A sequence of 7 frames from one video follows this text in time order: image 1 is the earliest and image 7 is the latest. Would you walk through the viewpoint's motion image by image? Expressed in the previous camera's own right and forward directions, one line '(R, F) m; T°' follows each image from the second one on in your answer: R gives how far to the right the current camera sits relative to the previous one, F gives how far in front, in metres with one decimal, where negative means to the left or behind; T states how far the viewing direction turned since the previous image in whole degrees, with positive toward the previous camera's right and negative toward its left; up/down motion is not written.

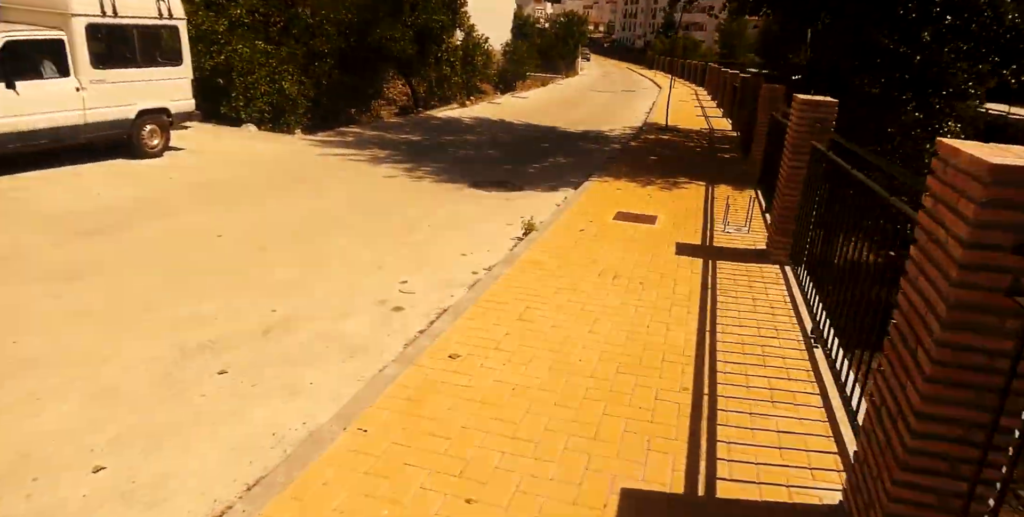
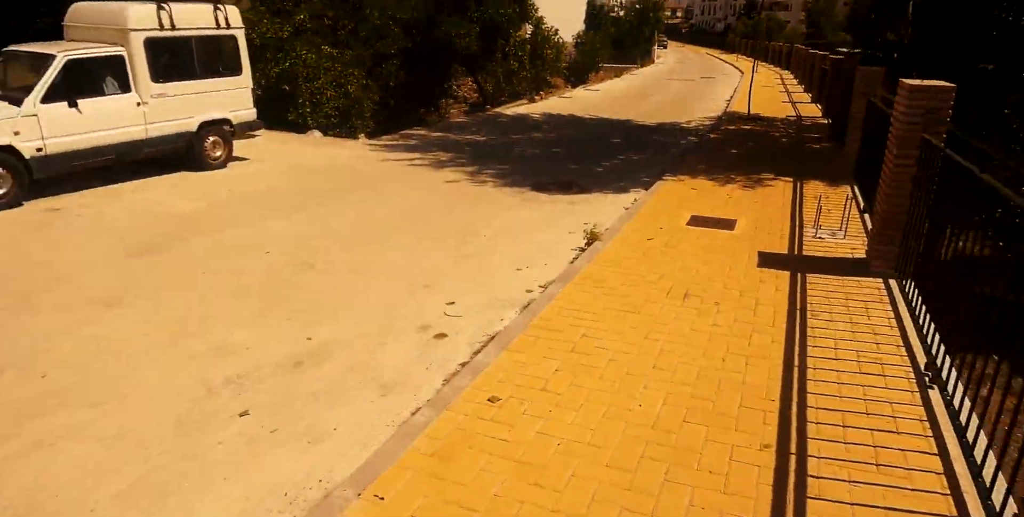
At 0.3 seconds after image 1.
(+0.2, +0.5) m; -7°
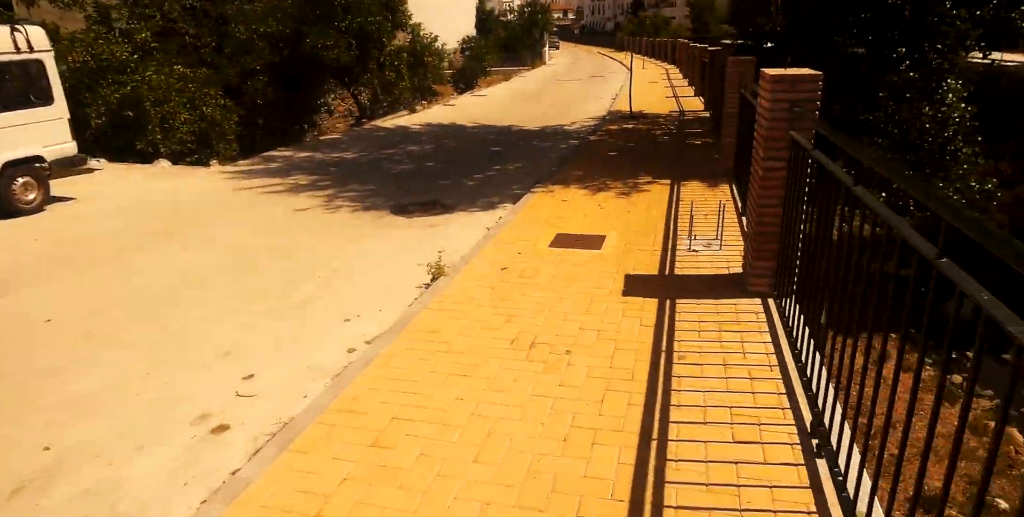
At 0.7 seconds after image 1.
(+0.7, +0.8) m; +7°
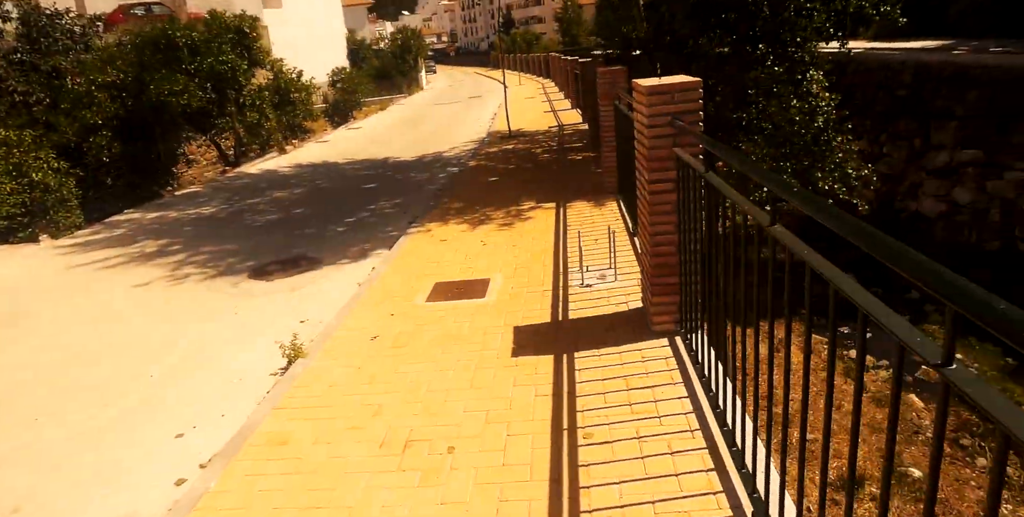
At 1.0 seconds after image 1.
(+0.3, +0.6) m; +8°
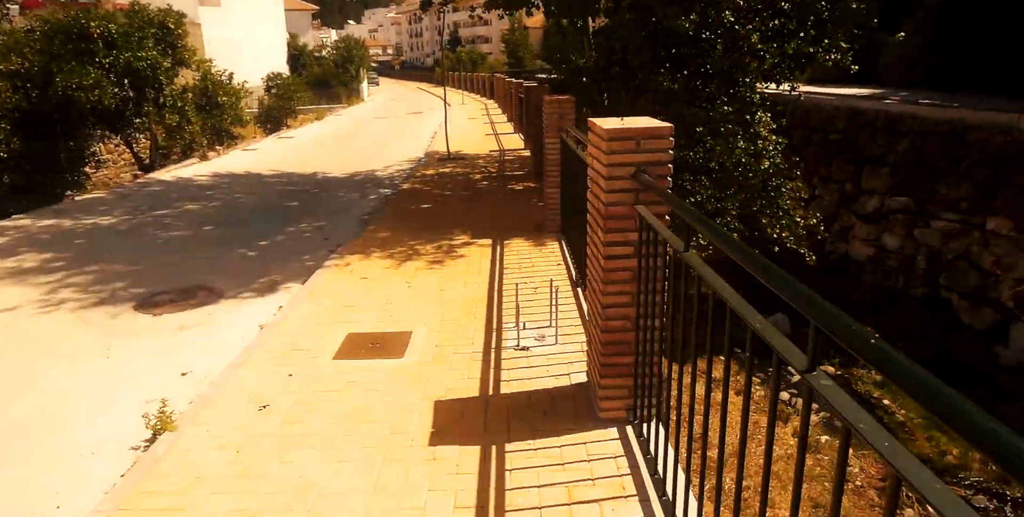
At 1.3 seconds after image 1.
(0.0, +0.6) m; +6°
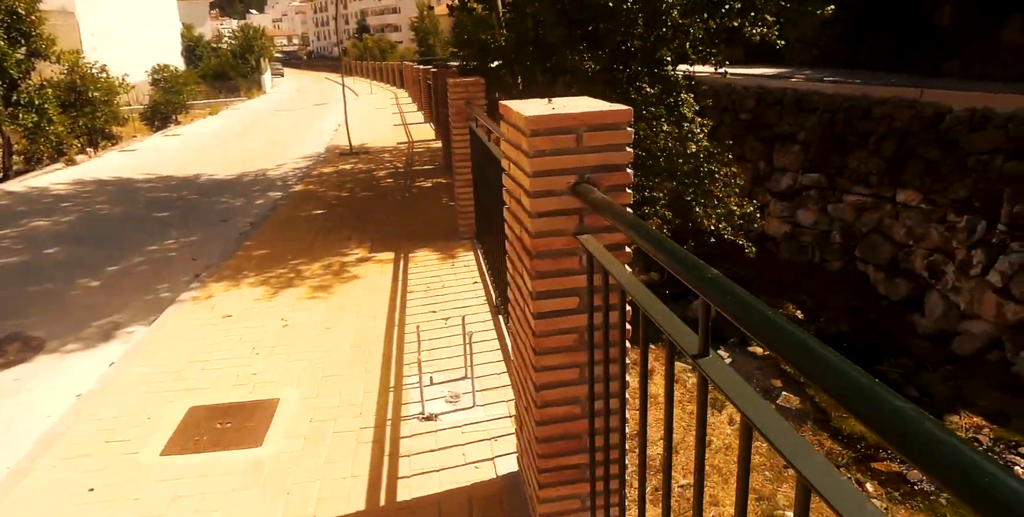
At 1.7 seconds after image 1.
(+0.1, +0.9) m; +7°
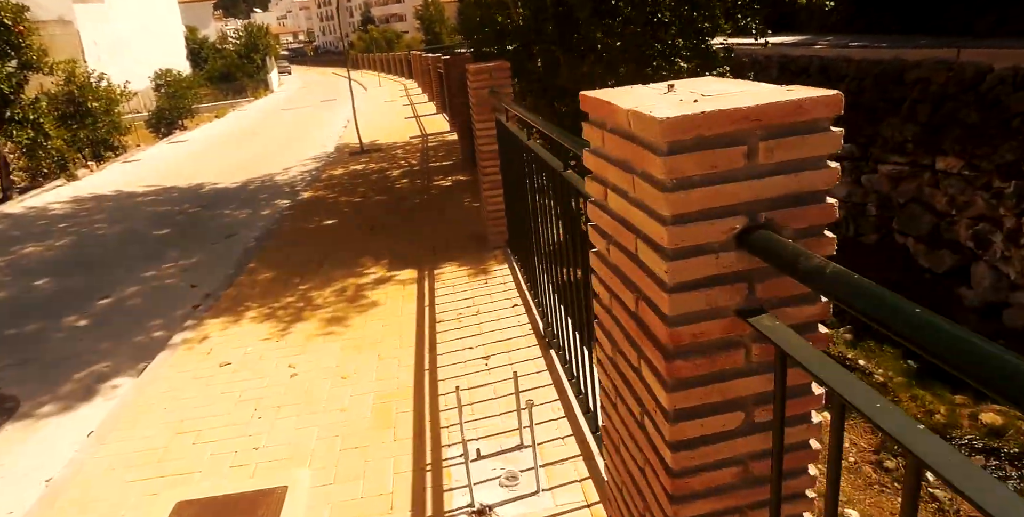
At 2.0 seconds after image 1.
(-0.2, +0.7) m; -1°
